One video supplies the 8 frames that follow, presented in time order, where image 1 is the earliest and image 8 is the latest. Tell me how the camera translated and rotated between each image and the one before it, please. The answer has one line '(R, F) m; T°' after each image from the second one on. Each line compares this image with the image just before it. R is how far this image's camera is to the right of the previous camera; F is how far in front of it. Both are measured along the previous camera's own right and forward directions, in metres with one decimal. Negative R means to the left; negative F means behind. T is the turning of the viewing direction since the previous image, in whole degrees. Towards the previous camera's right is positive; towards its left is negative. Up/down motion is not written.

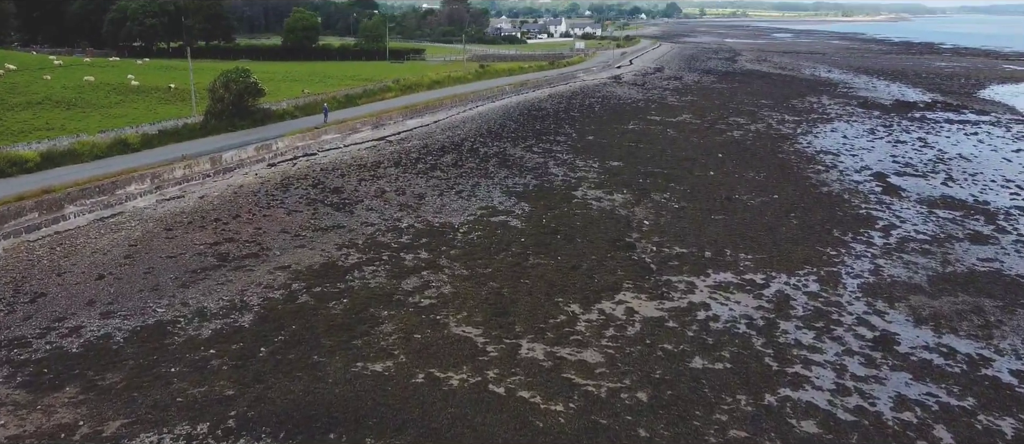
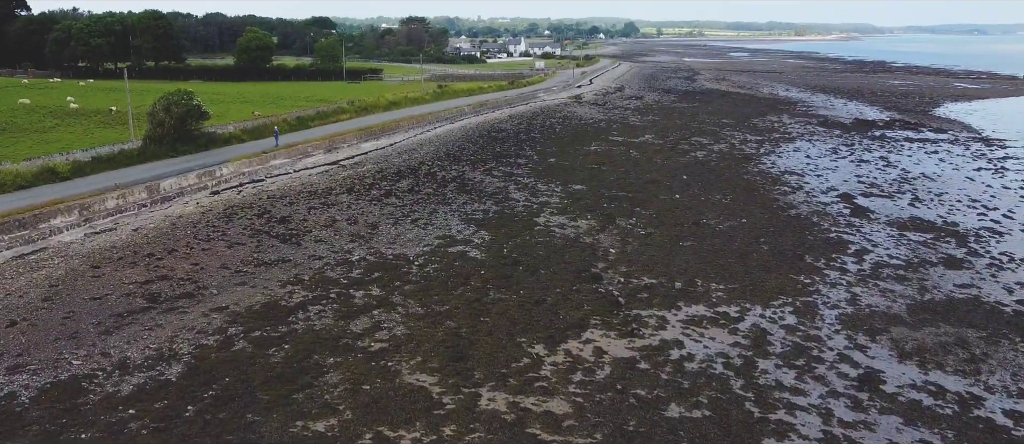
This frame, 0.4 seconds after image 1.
(0.0, +0.7) m; +3°
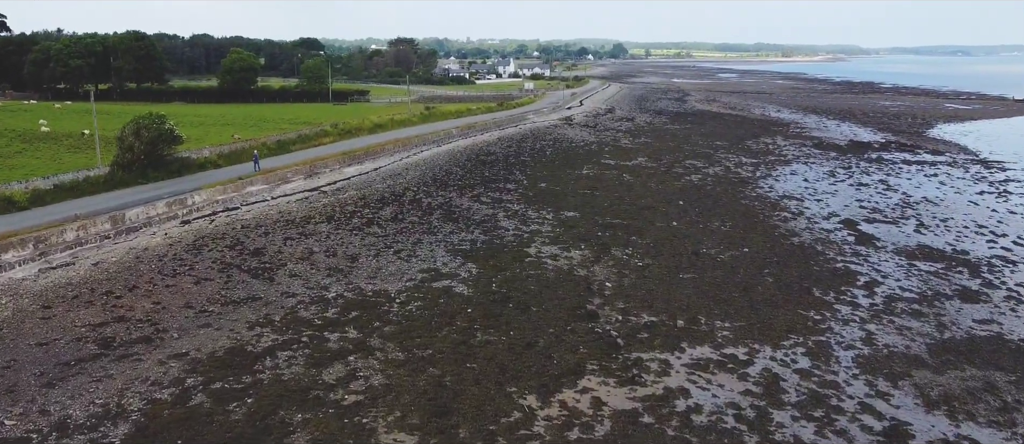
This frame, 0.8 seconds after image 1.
(0.0, +0.8) m; +1°
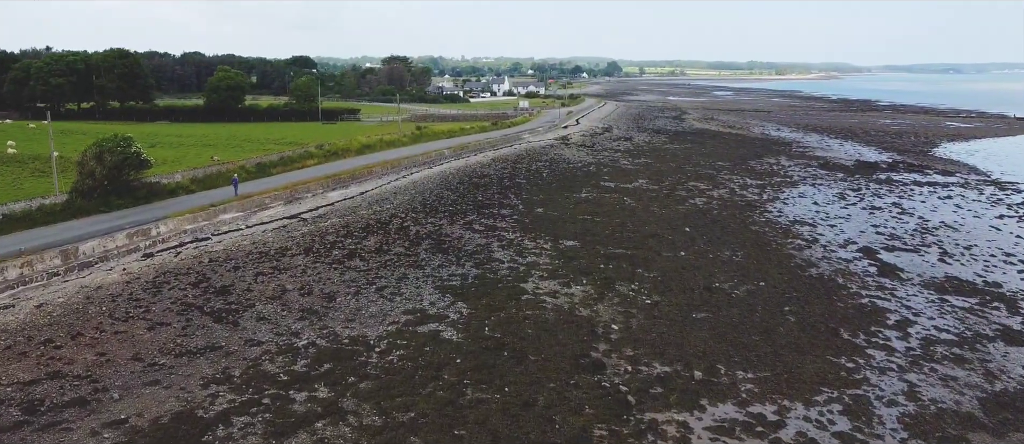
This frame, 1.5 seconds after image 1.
(0.0, +1.1) m; 0°
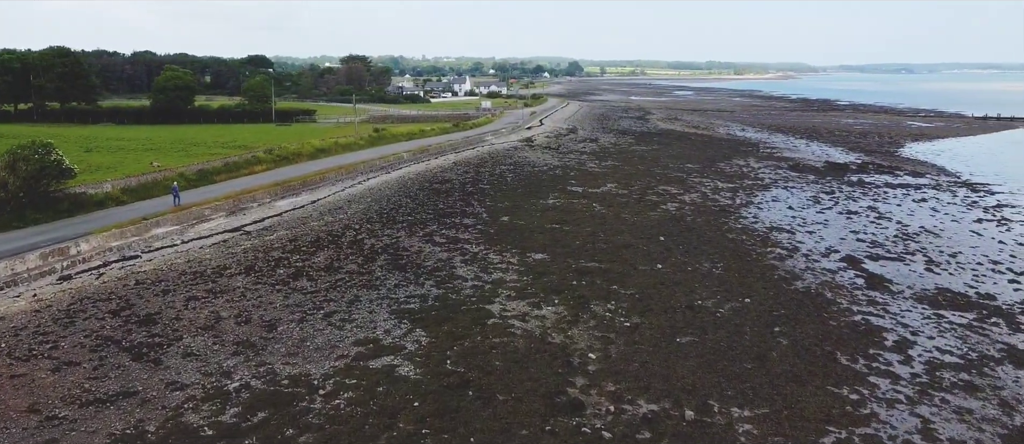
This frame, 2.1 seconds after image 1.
(0.0, +1.1) m; +3°
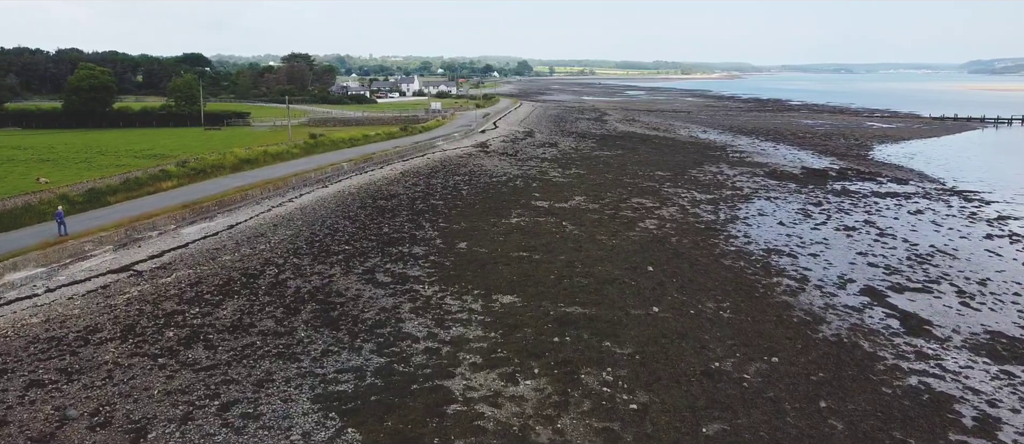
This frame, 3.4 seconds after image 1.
(-0.1, +2.6) m; +4°
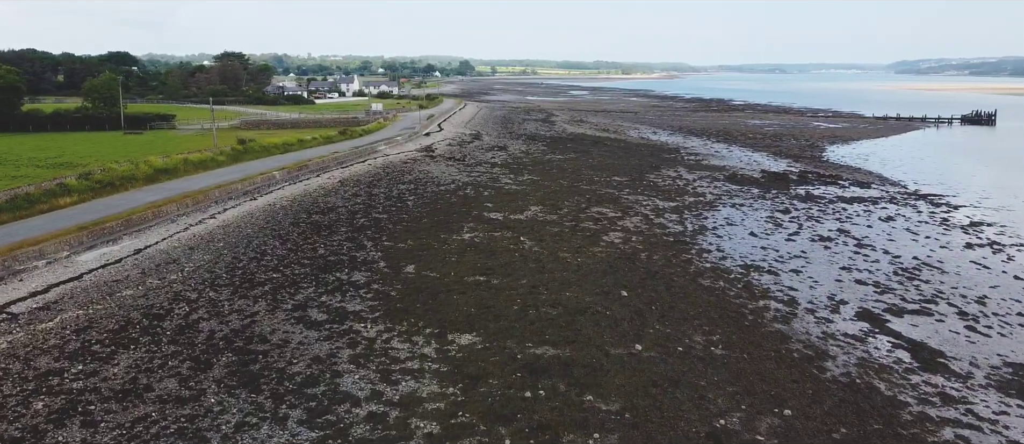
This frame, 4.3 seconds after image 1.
(-0.2, +1.6) m; +4°
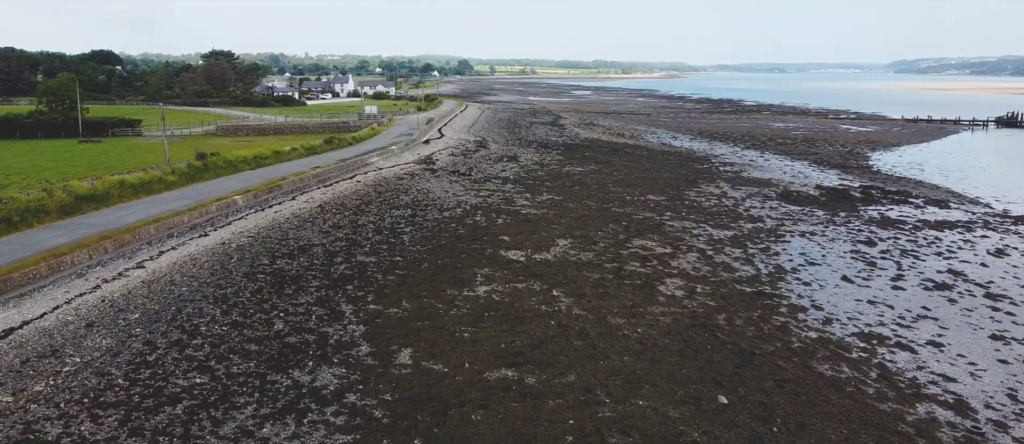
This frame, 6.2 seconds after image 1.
(-0.4, +3.8) m; 0°
